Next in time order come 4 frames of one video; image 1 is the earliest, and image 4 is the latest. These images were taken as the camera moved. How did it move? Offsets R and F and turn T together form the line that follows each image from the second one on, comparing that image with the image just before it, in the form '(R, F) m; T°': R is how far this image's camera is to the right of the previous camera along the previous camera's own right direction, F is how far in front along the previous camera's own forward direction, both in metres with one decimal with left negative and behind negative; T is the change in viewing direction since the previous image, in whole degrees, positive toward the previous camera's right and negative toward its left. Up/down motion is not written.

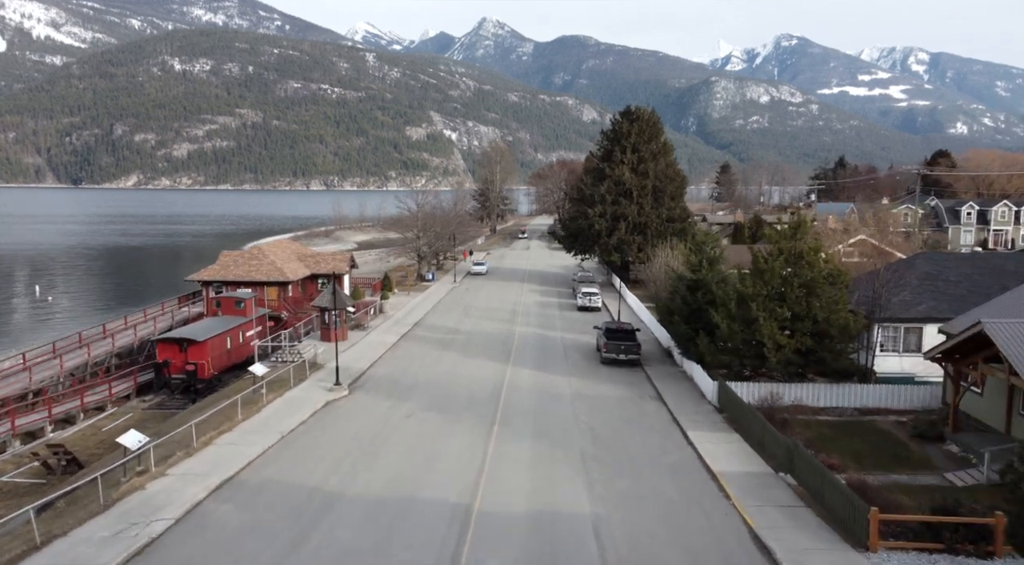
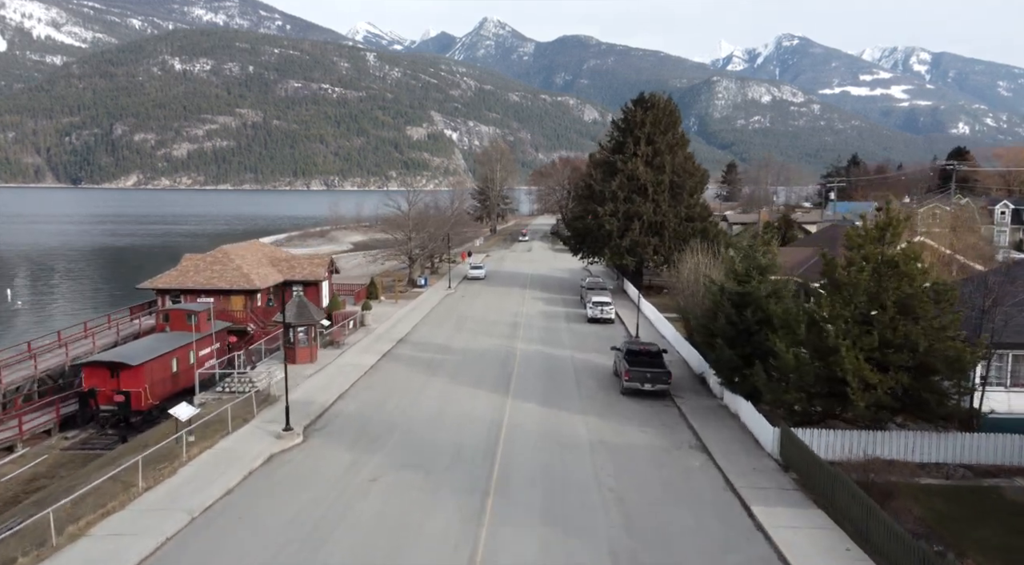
(0.0, +5.5) m; 0°
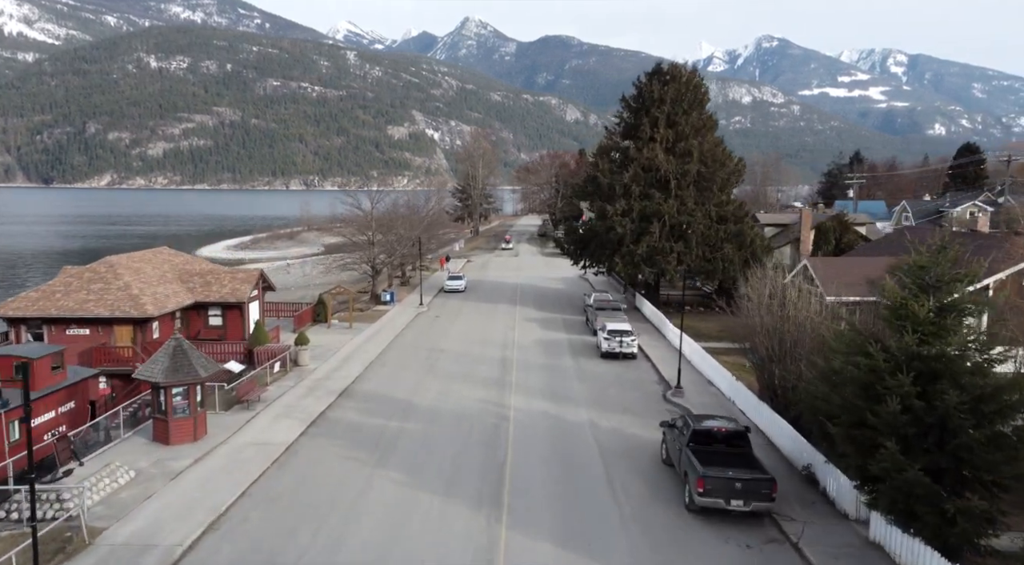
(-0.2, +9.9) m; +1°
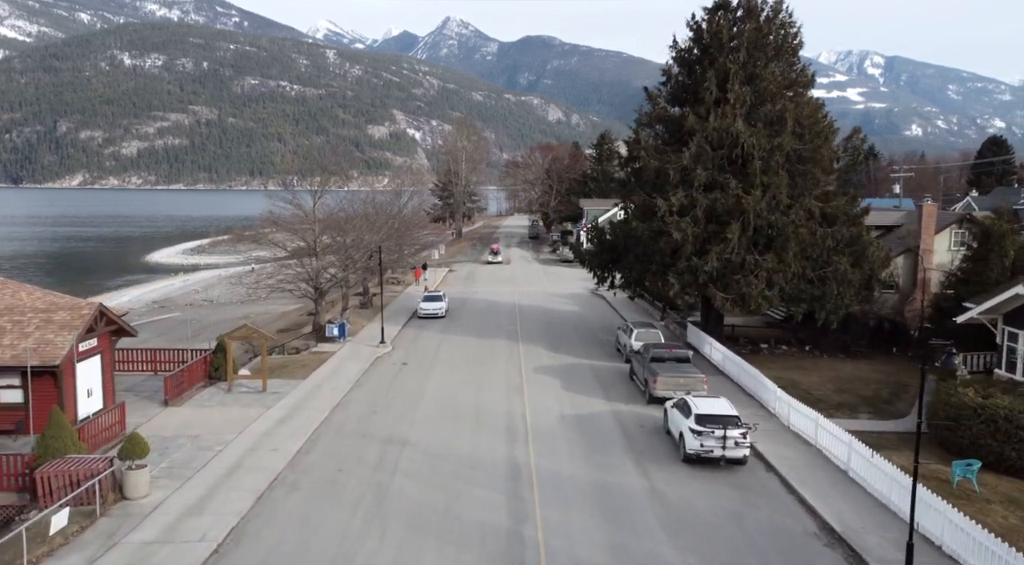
(-0.7, +12.8) m; +1°
